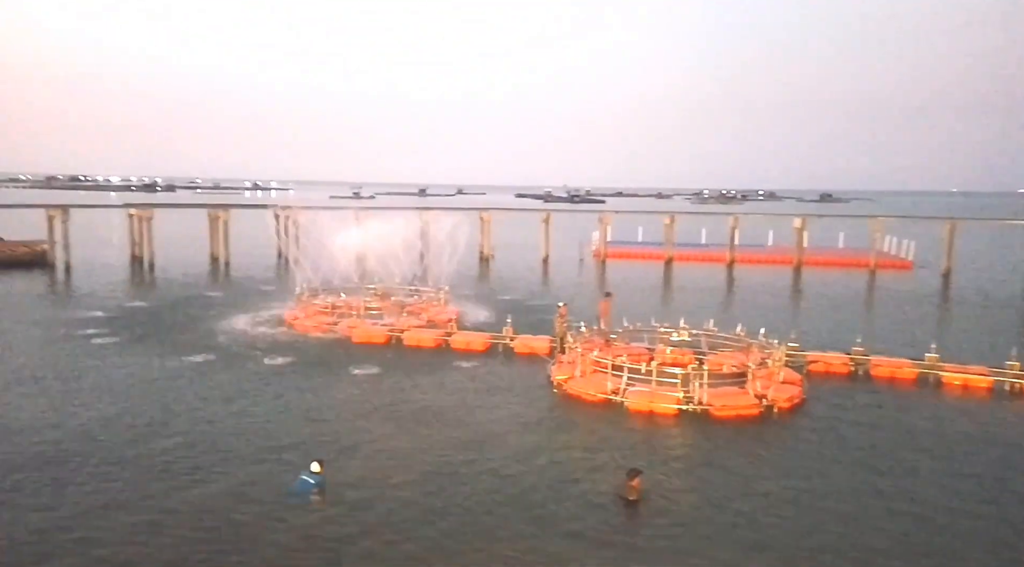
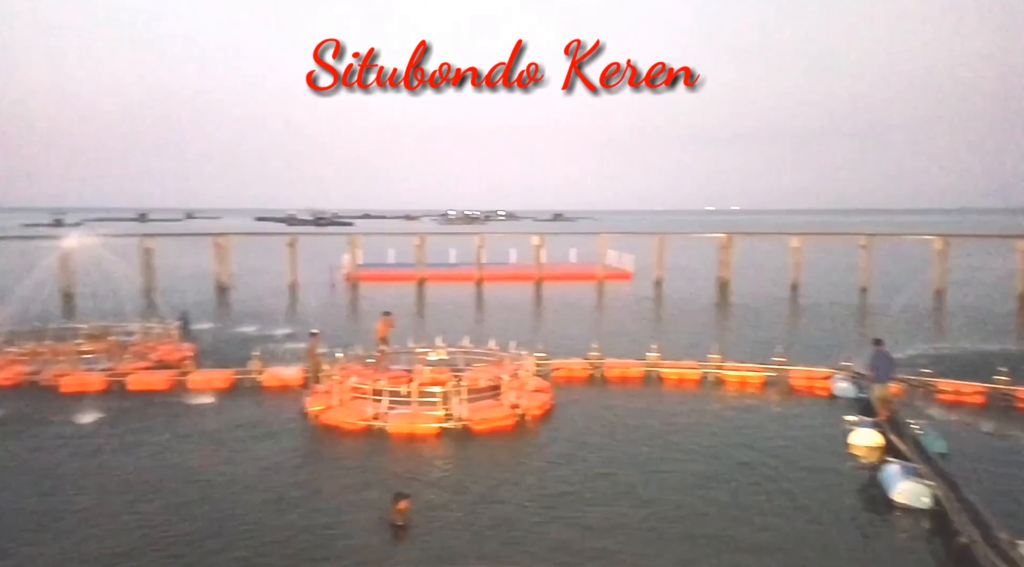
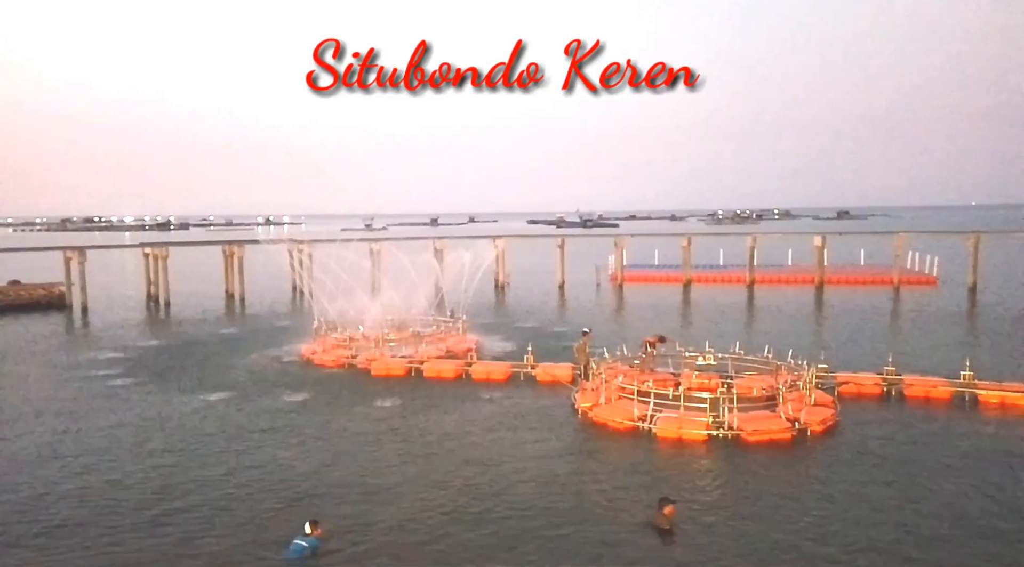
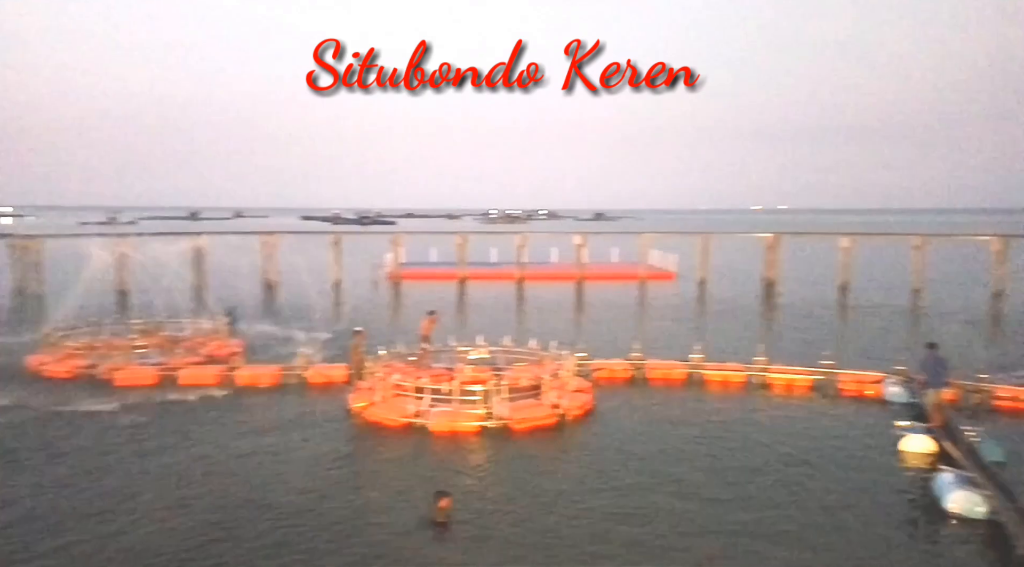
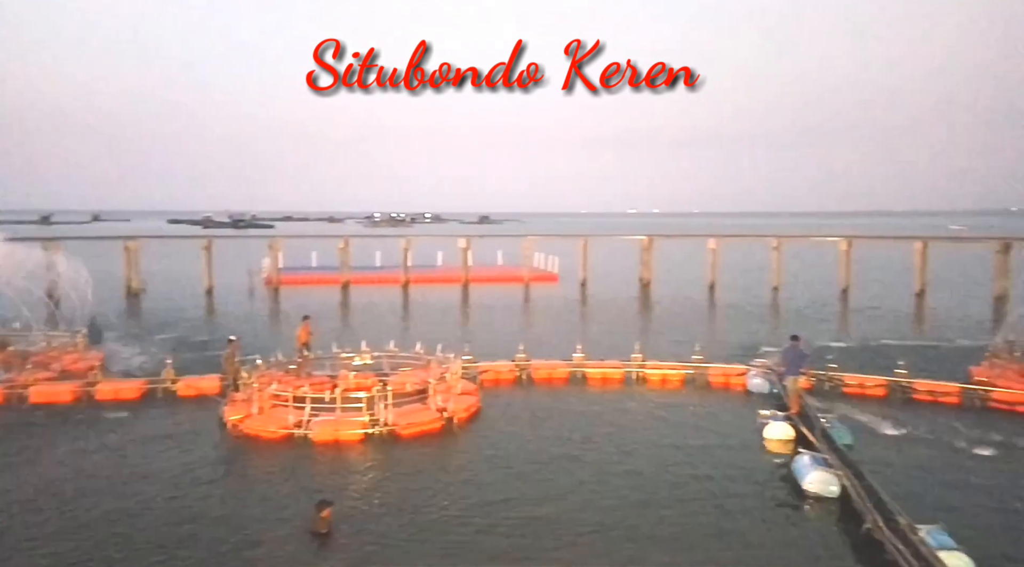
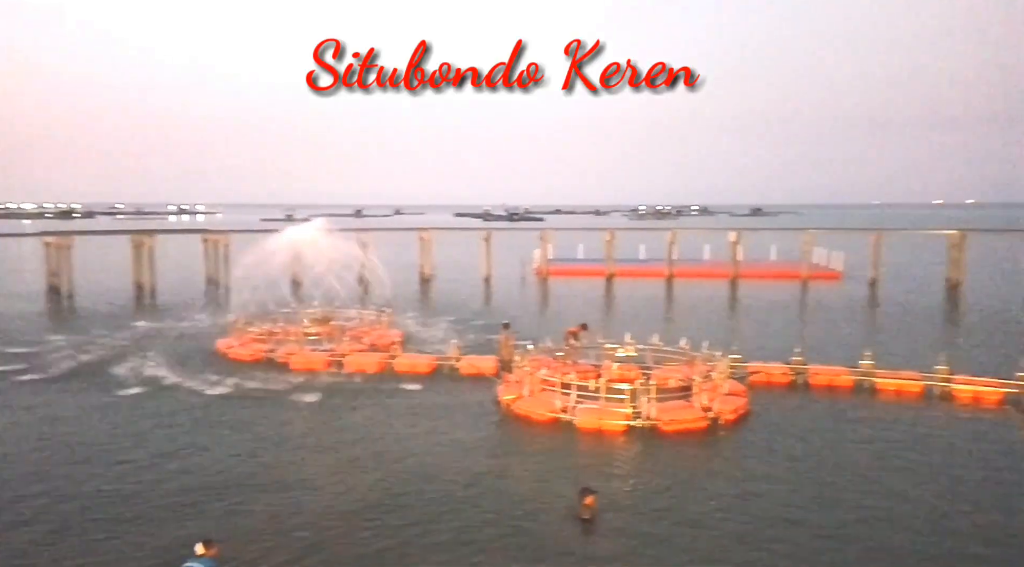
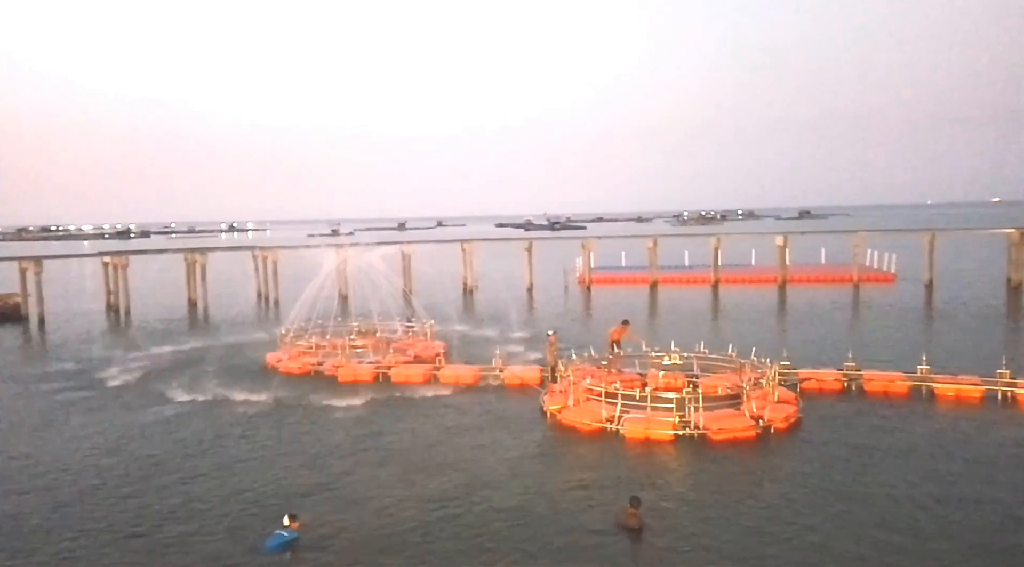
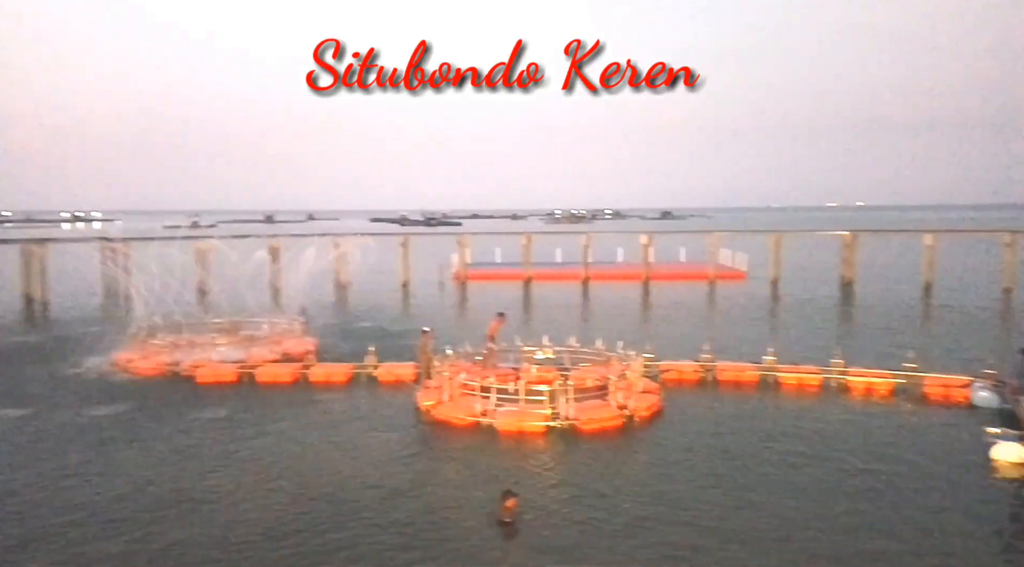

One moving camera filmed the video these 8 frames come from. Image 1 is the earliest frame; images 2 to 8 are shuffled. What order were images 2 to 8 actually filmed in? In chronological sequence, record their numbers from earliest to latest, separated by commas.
7, 3, 6, 8, 4, 2, 5
